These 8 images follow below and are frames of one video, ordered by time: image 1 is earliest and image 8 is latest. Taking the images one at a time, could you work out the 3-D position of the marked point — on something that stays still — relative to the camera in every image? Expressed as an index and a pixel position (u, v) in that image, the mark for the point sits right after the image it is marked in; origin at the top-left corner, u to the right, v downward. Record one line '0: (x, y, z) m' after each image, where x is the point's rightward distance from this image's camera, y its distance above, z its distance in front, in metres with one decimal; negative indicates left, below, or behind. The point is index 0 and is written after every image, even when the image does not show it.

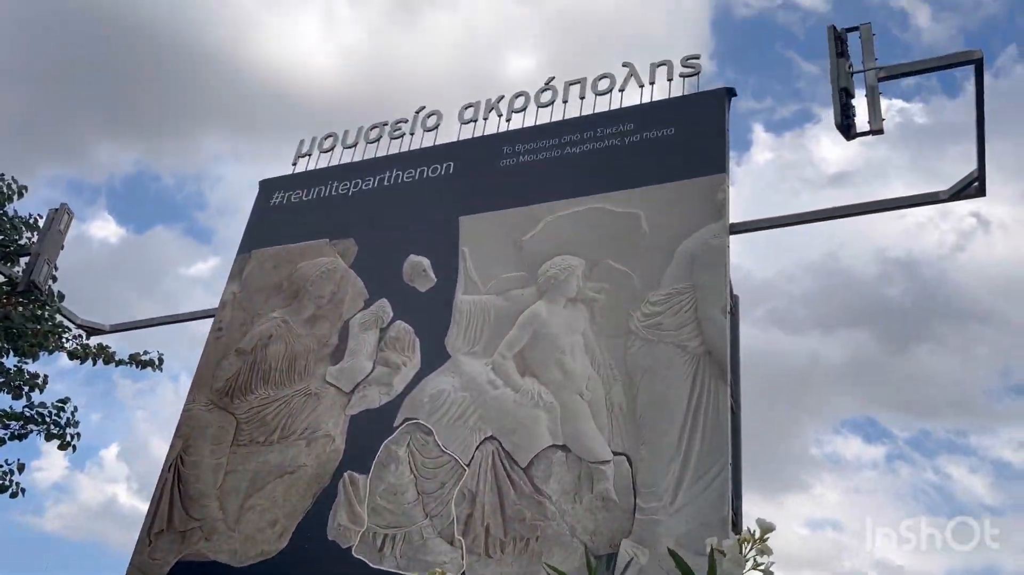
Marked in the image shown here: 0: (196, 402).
0: (-4.6, -1.7, +12.1) m
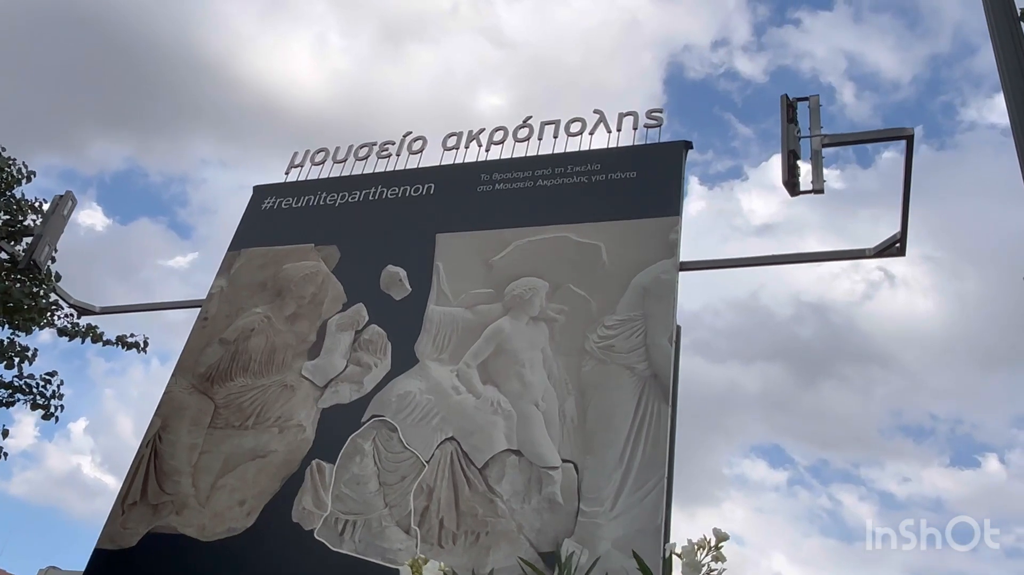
0: (-5.2, -1.5, +12.9) m
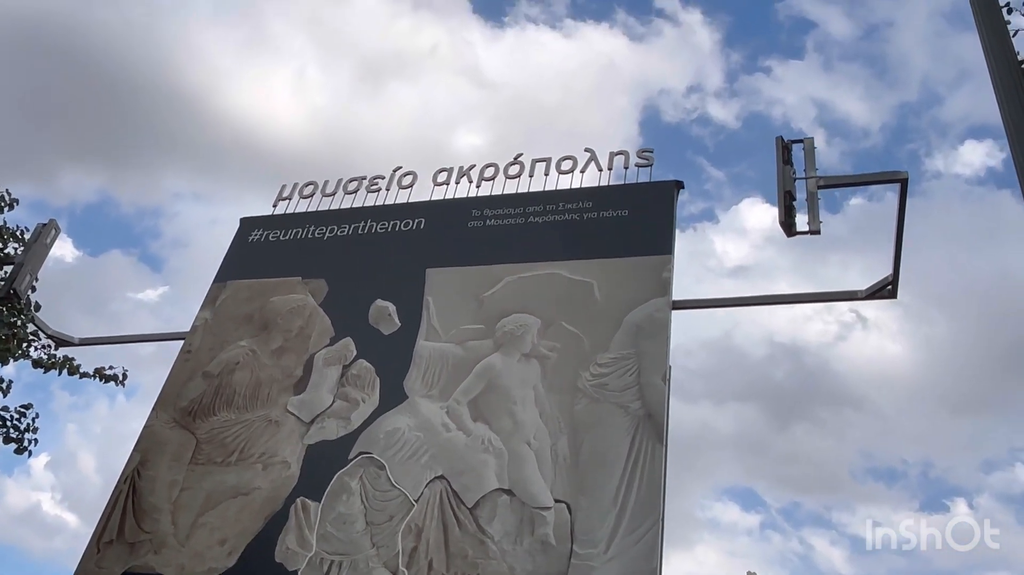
0: (-5.4, -2.0, +12.6) m
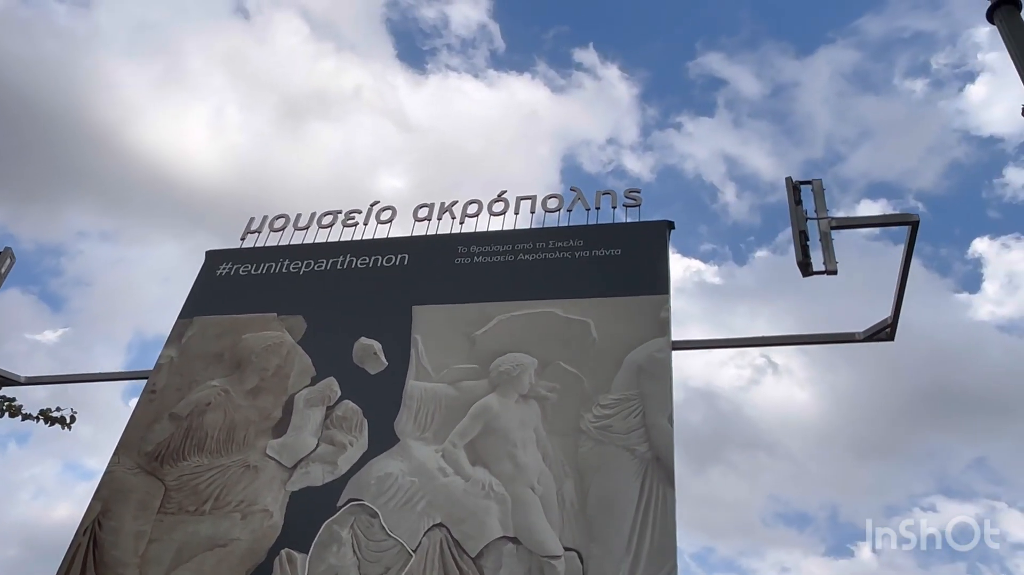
0: (-5.5, -2.5, +11.6) m
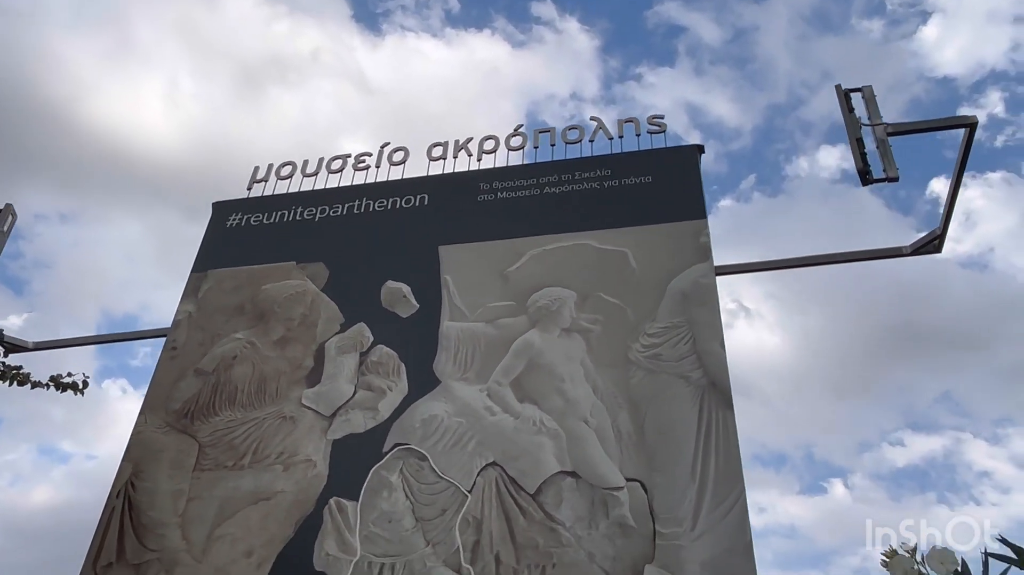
0: (-4.9, -1.8, +11.2) m
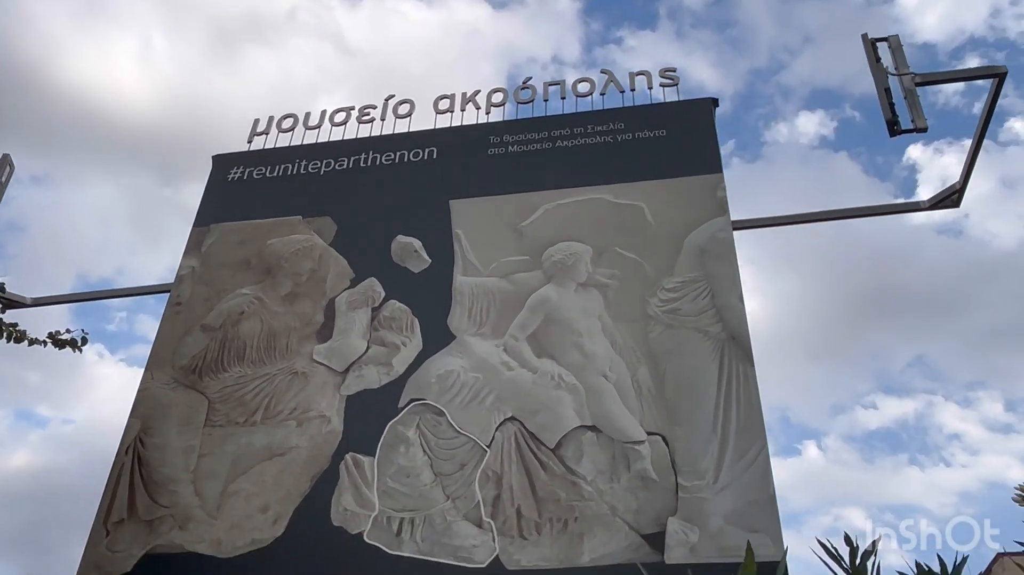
0: (-4.7, -1.2, +10.9) m
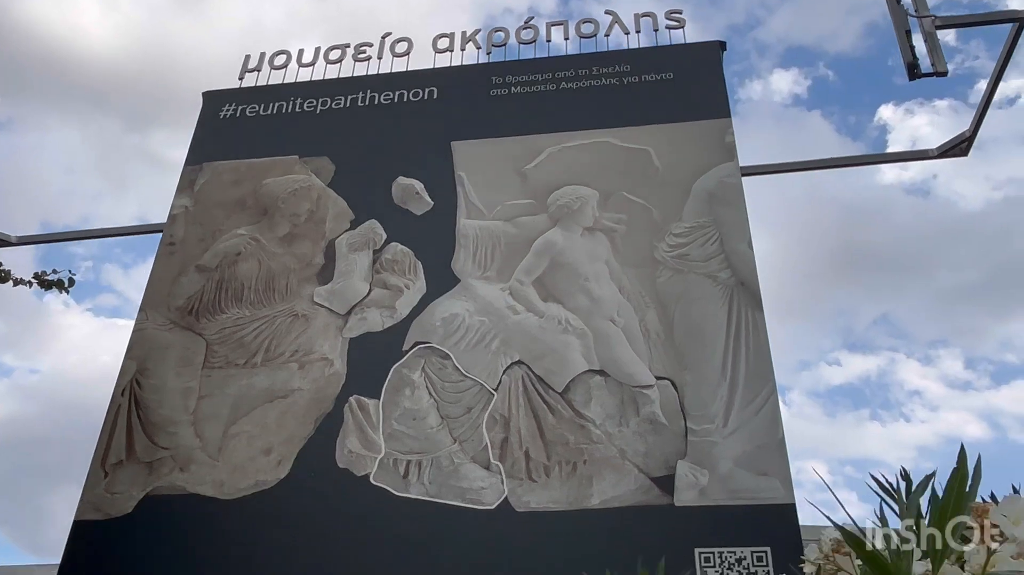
0: (-4.7, -0.4, +10.7) m
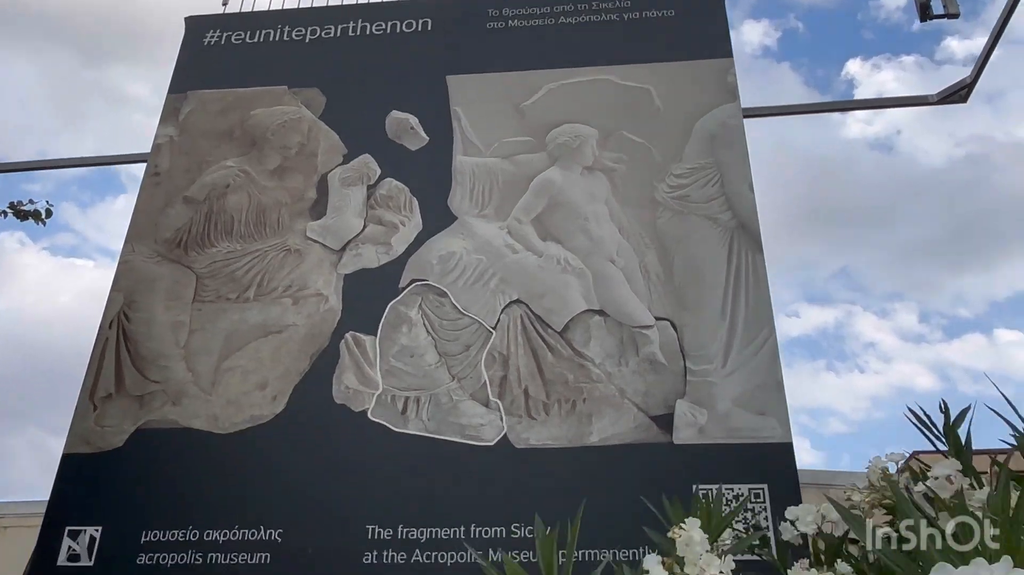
0: (-4.7, +0.4, +10.4) m
